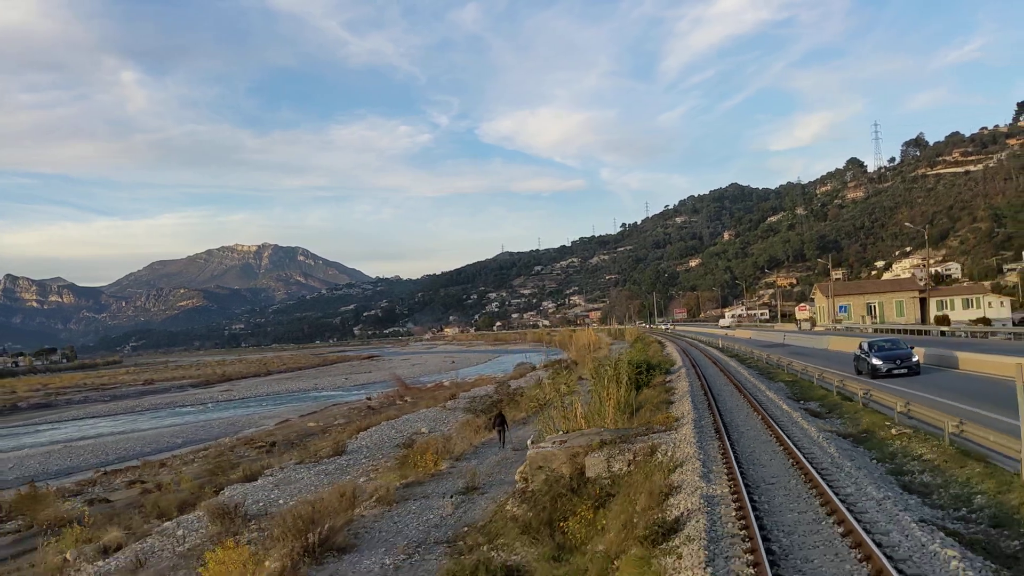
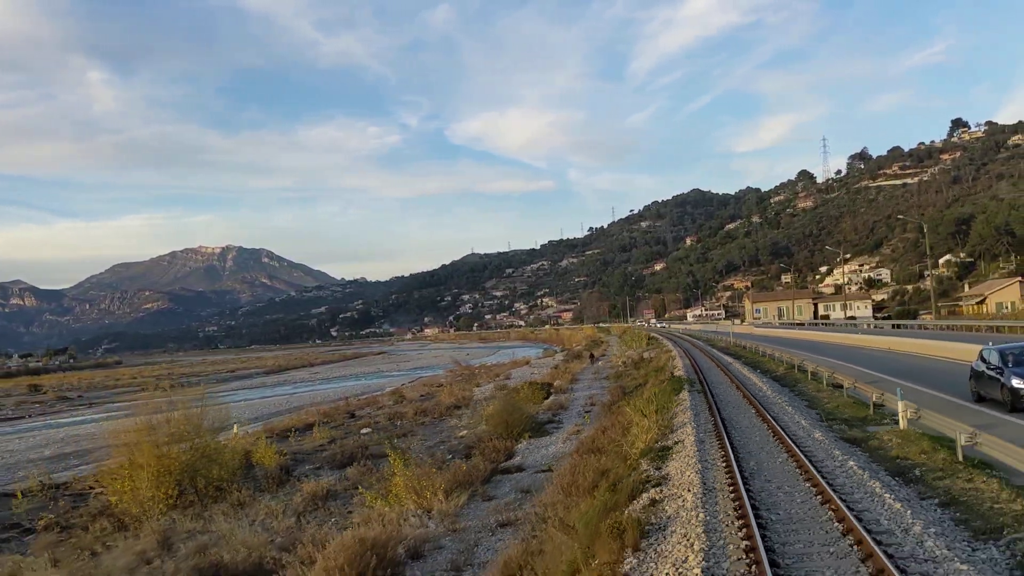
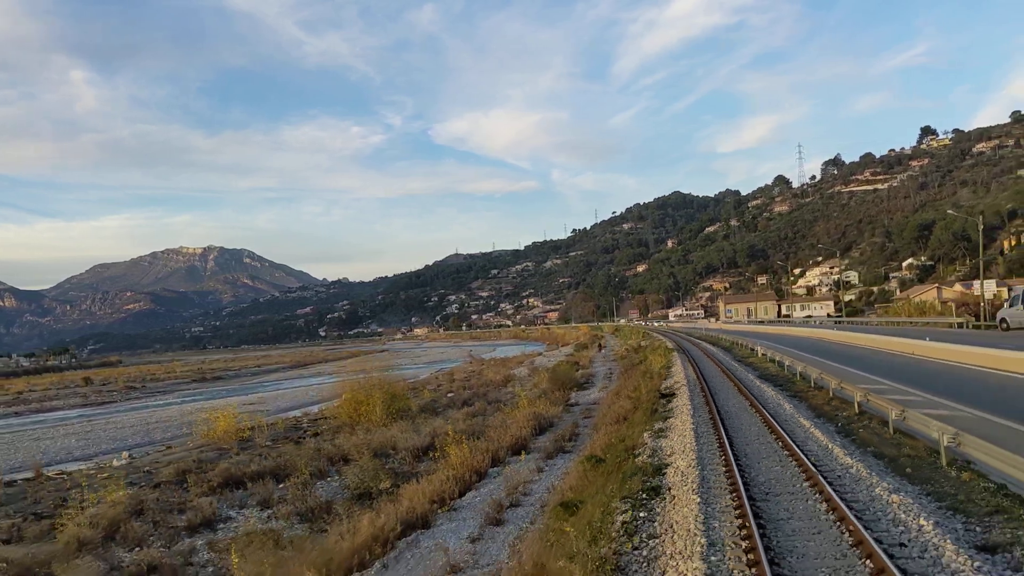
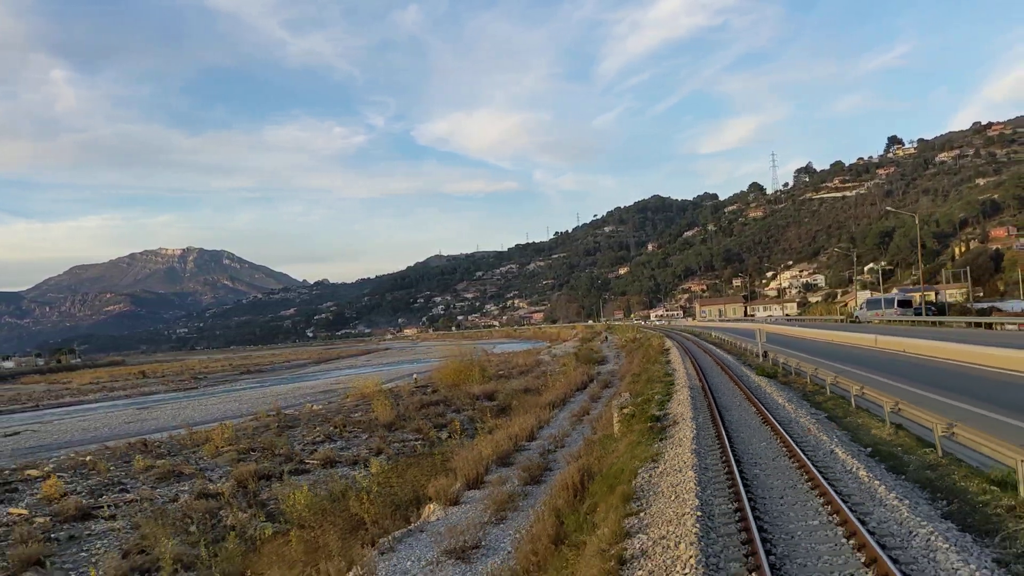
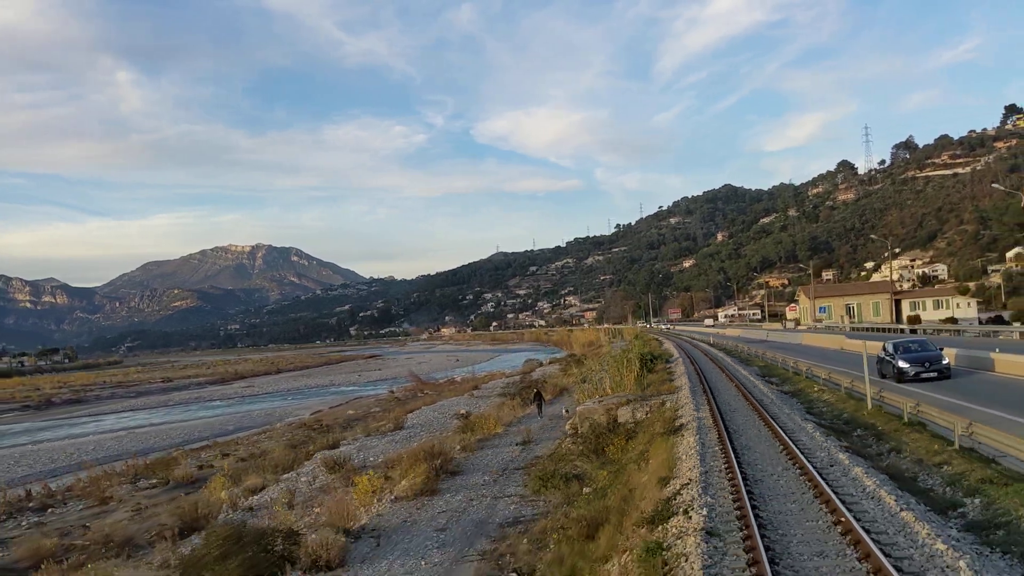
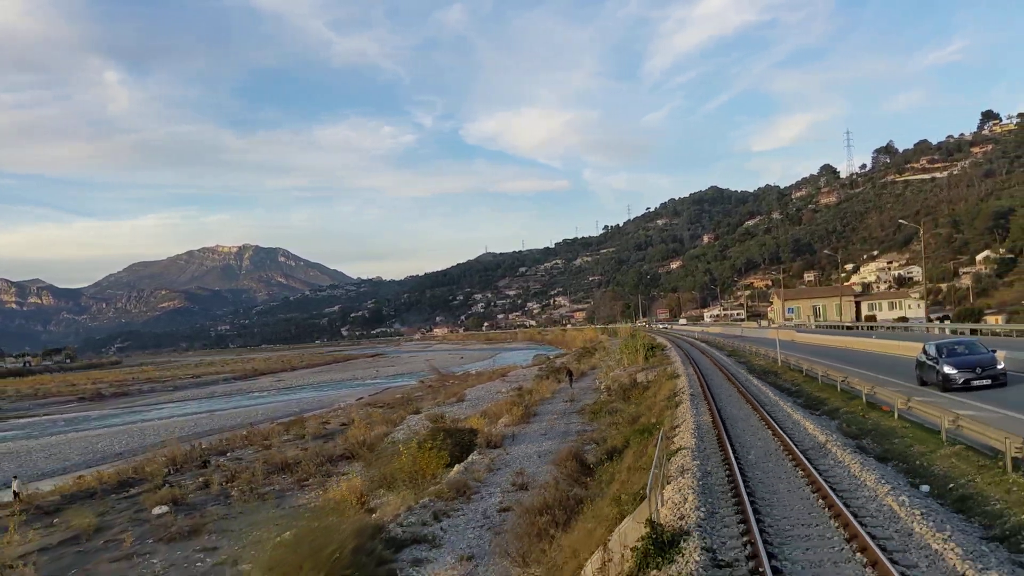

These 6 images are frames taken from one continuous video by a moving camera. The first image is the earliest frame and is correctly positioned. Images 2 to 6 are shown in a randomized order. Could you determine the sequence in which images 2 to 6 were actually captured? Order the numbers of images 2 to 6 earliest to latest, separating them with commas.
5, 6, 2, 3, 4
